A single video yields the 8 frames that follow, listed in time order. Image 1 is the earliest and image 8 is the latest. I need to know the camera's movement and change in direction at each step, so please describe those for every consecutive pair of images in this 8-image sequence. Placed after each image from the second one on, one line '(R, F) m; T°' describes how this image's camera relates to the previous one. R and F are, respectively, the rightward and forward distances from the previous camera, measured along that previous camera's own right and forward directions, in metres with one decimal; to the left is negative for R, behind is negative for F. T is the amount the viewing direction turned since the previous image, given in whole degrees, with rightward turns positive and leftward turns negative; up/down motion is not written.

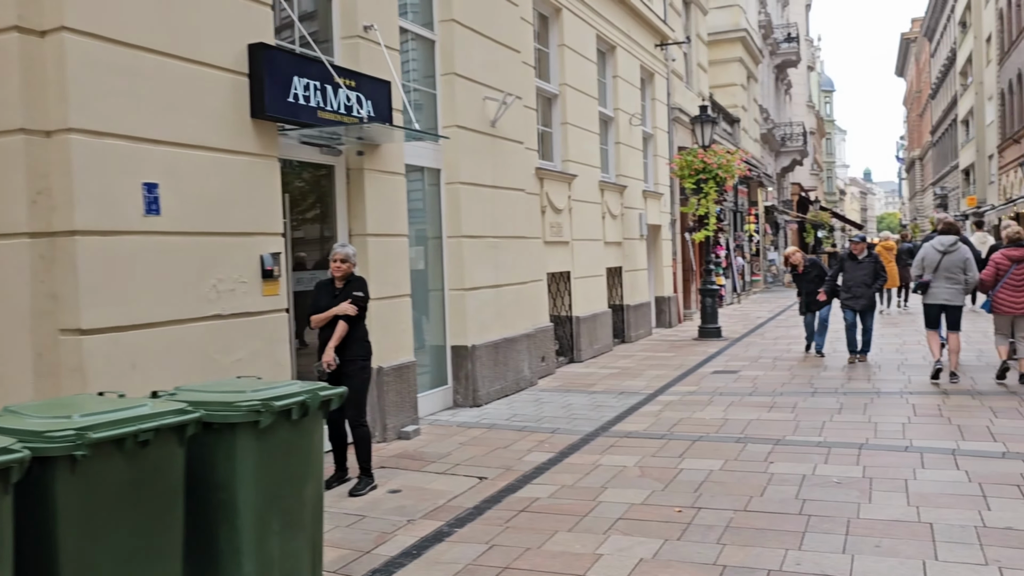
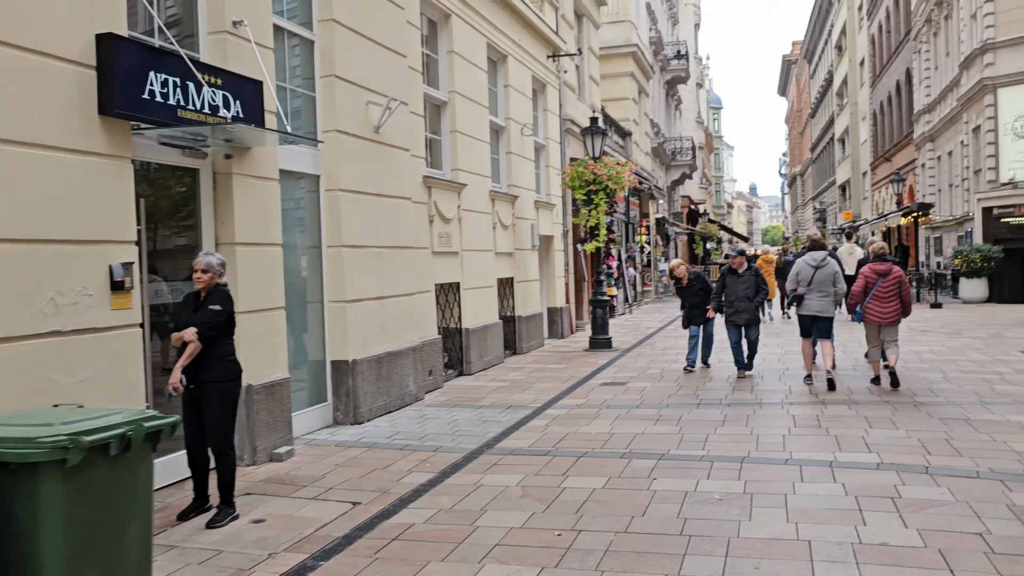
(+0.1, +0.3) m; +7°
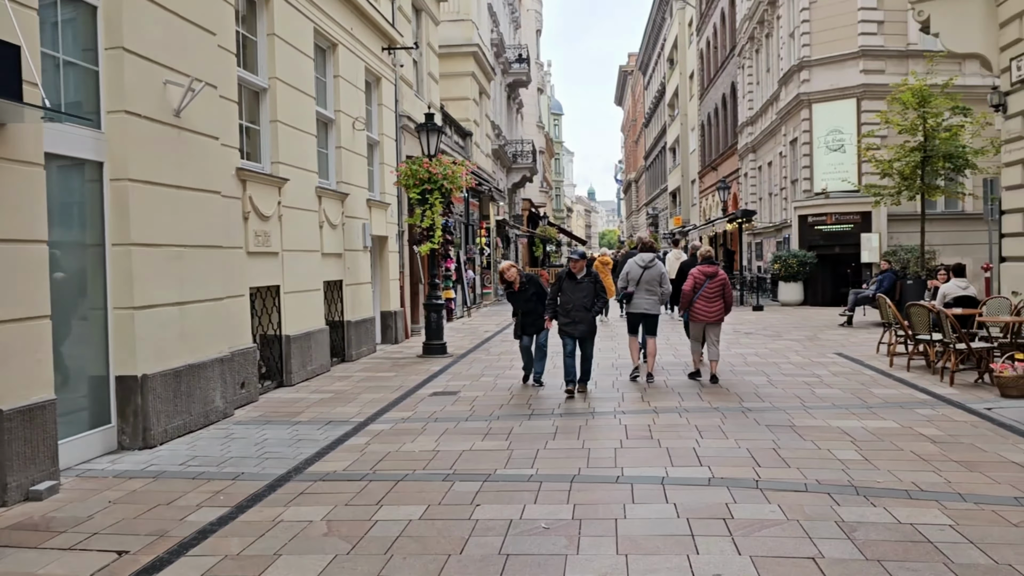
(+0.2, +0.6) m; +11°
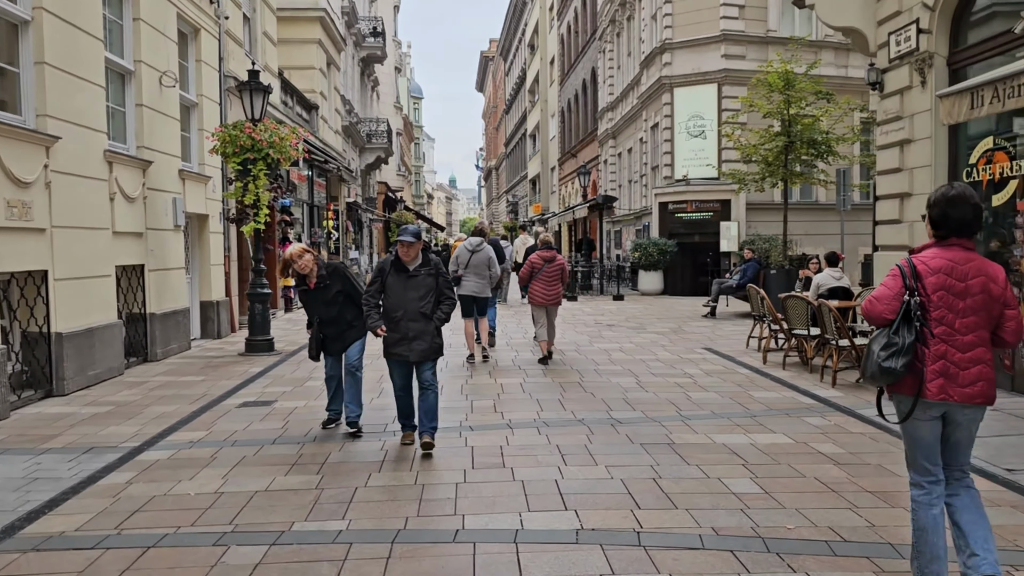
(+0.3, +1.5) m; +9°
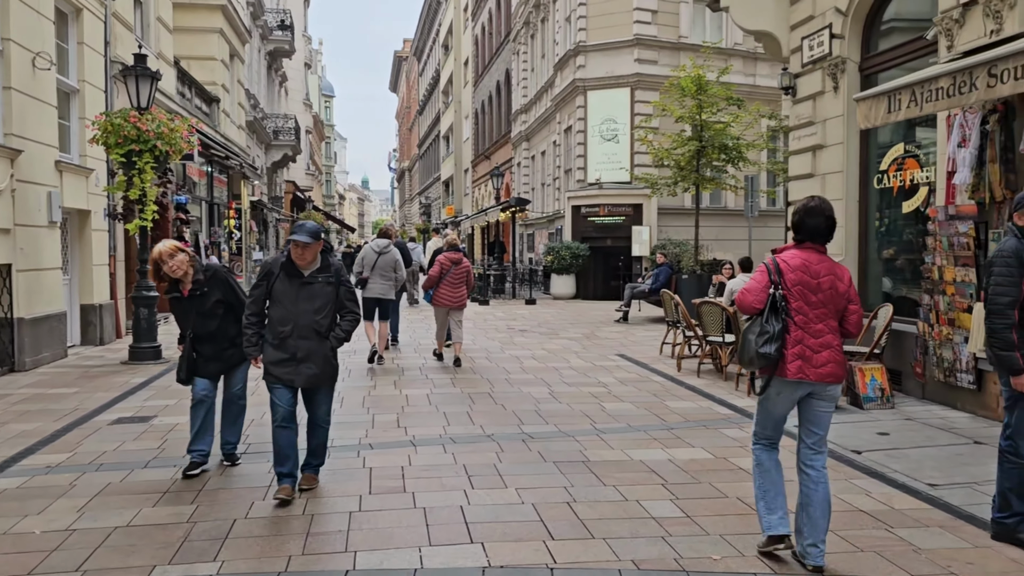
(+0.1, +0.5) m; +6°
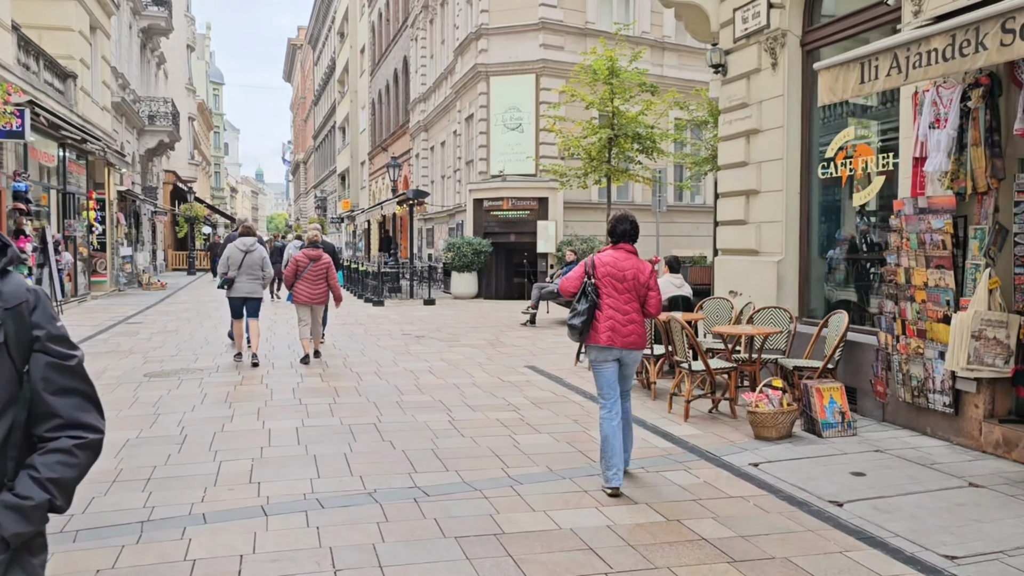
(+0.1, +1.5) m; +7°
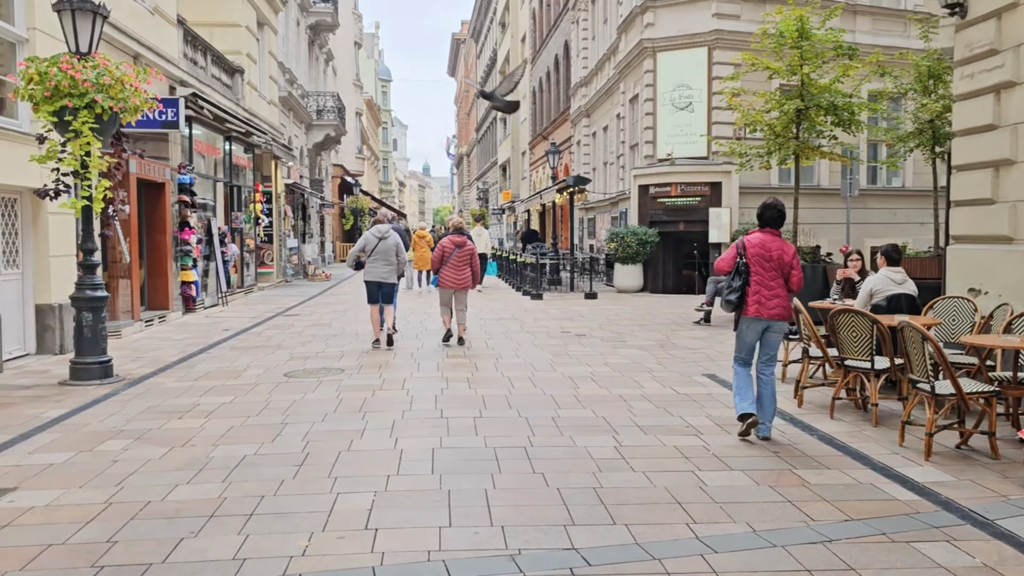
(-0.1, +1.3) m; -11°
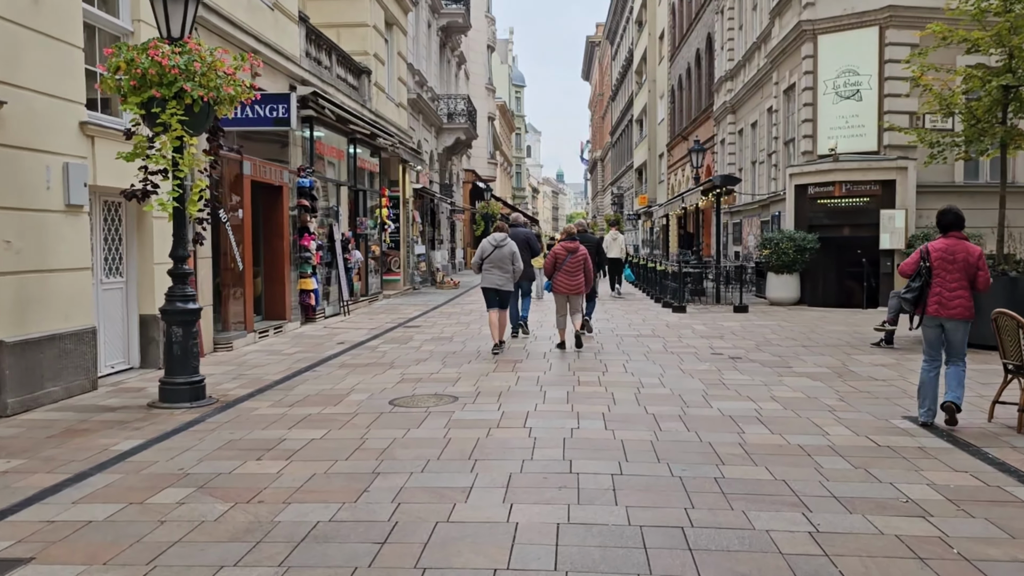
(-0.1, +1.4) m; -9°
